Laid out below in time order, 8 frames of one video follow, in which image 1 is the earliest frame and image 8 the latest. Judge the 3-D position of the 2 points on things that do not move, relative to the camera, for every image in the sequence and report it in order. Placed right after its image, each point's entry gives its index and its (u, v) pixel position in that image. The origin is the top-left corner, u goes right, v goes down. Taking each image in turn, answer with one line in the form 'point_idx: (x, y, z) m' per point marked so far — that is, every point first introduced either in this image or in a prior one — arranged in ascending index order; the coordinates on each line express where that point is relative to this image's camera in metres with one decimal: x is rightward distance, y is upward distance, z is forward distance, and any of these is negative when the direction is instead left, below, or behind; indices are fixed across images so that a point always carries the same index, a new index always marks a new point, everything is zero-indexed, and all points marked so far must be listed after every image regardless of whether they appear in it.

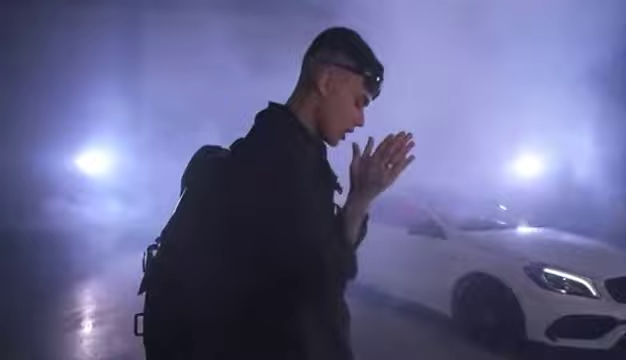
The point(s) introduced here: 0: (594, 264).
0: (+1.3, -0.4, +2.9) m
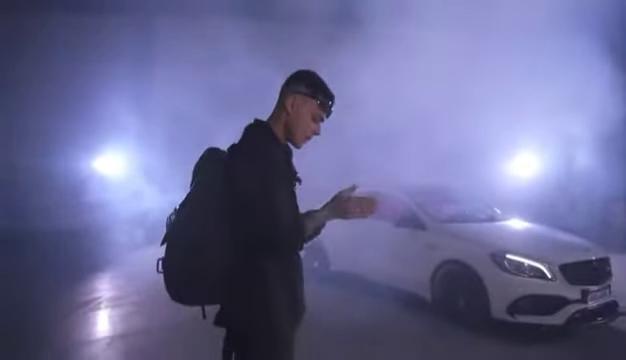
0: (+1.3, -0.4, +3.3) m
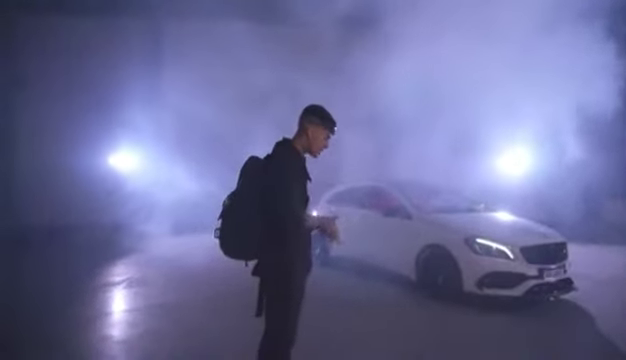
0: (+1.3, -0.3, +4.0) m
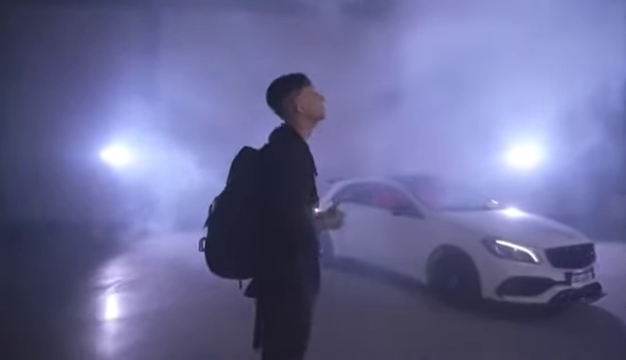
0: (+1.3, -0.3, +3.6) m
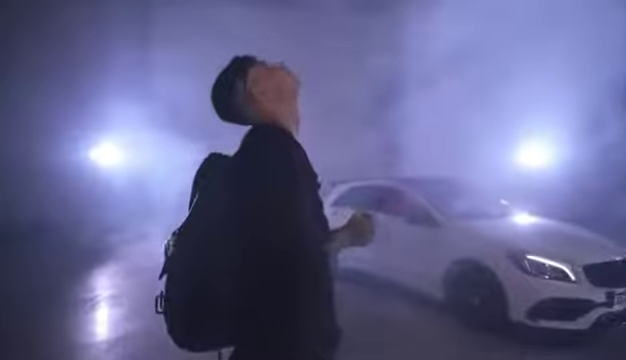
0: (+1.3, -0.3, +3.2) m
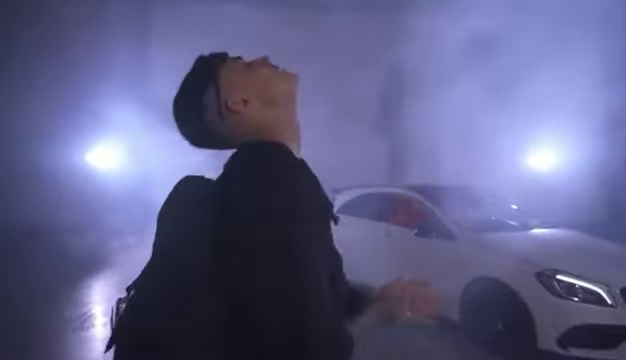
0: (+1.3, -0.4, +2.8) m
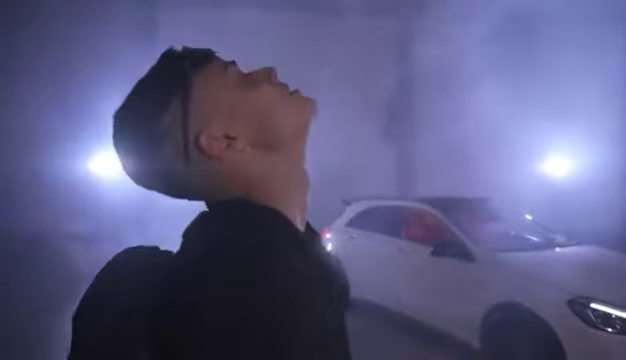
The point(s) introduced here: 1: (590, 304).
0: (+1.3, -0.5, +2.6) m
1: (+1.1, -0.5, +2.6) m
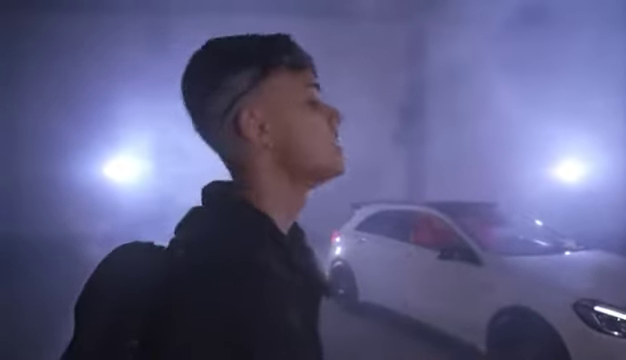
0: (+1.4, -0.5, +2.6) m
1: (+1.1, -0.5, +2.6) m
